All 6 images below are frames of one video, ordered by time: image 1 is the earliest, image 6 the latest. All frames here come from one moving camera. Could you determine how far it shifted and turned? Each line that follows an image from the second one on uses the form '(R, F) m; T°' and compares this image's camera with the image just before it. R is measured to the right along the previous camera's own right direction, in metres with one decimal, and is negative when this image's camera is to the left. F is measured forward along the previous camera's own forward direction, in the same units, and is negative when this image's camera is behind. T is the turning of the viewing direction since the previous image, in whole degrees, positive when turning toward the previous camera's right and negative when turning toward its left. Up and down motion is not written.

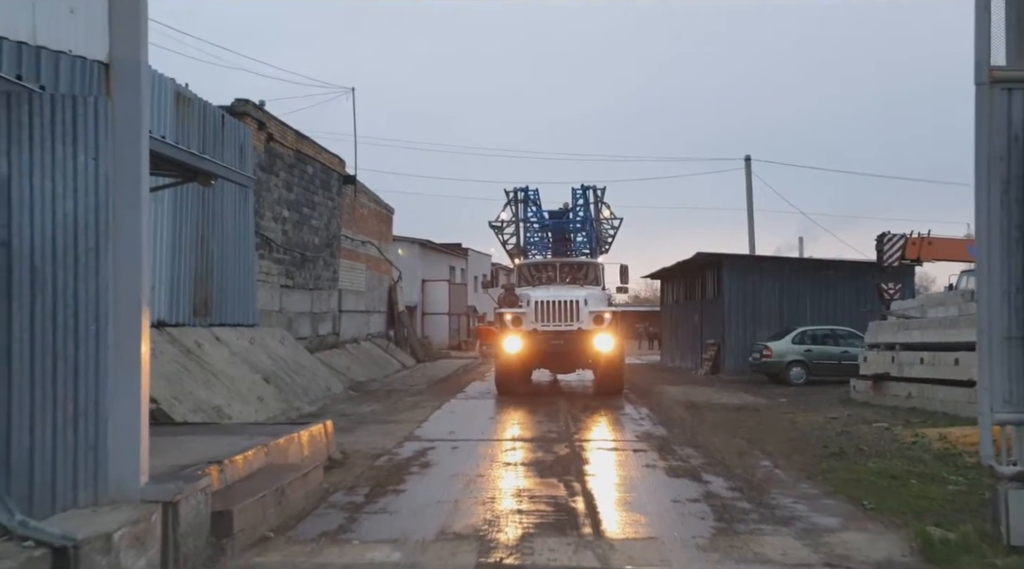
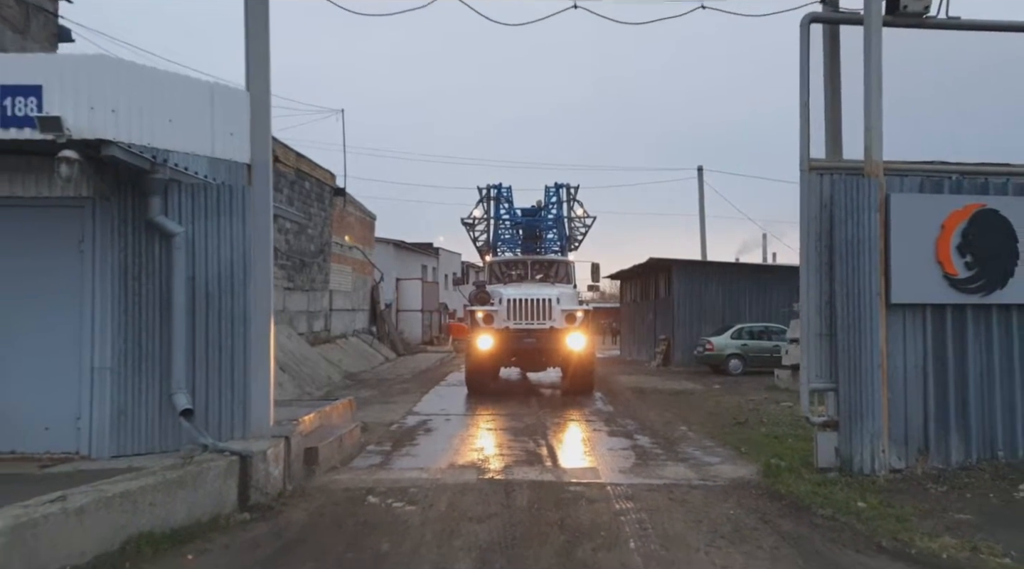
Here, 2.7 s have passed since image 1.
(-0.2, -2.8) m; +2°
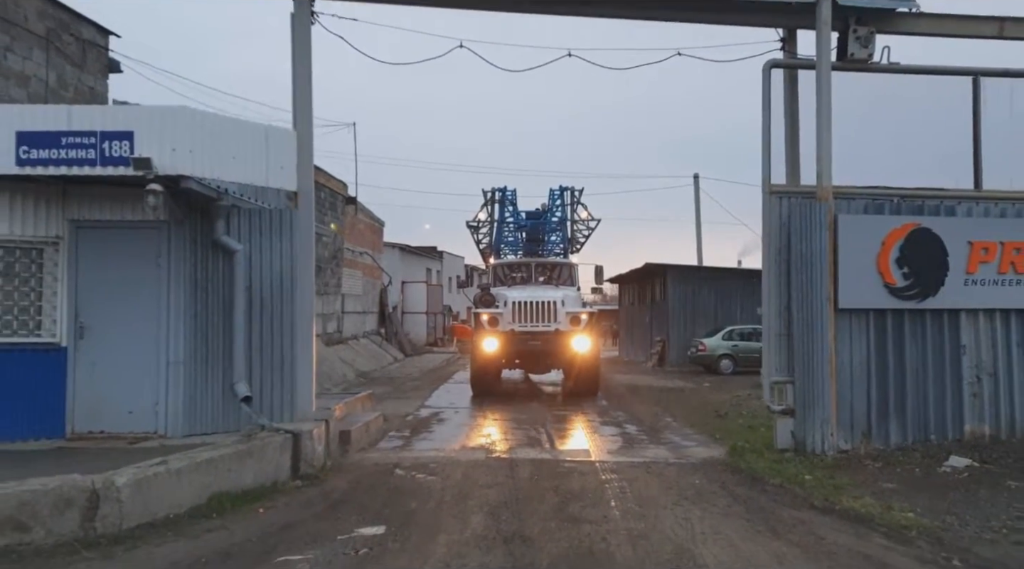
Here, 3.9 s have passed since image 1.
(0.0, -1.4) m; 0°
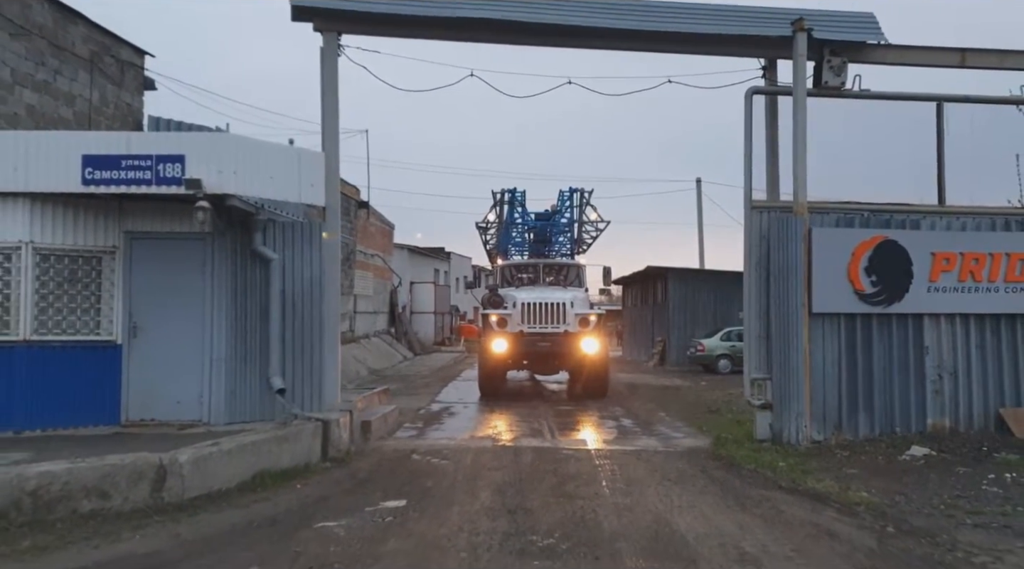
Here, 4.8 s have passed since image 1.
(0.0, -1.0) m; 0°
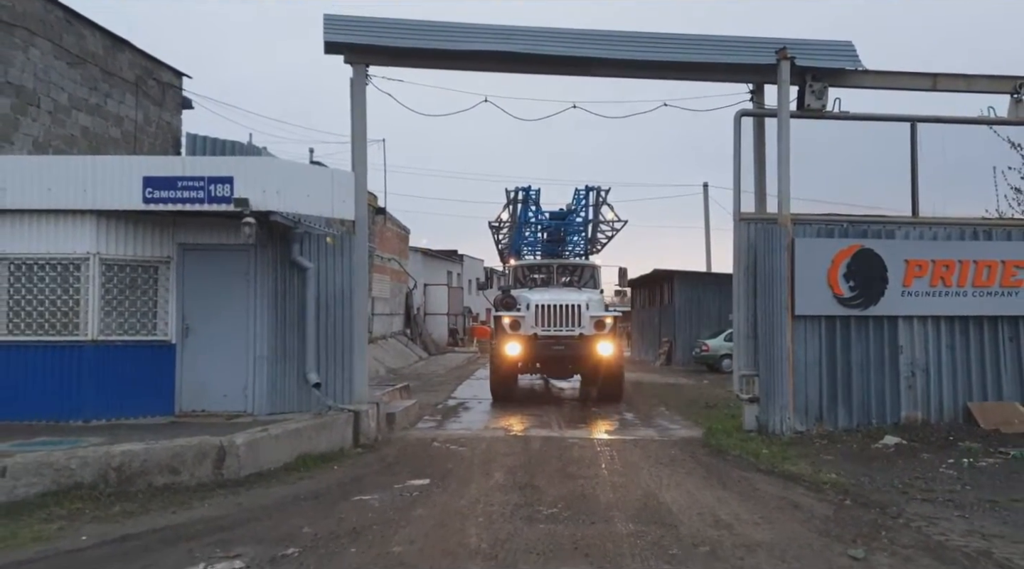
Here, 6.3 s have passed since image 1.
(0.0, -1.1) m; -1°
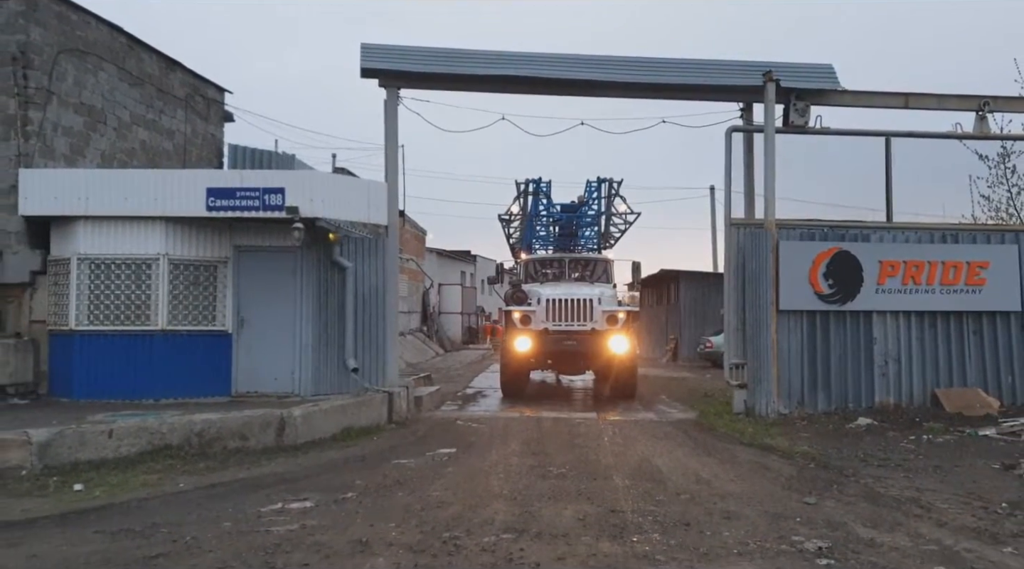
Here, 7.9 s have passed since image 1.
(0.0, -1.4) m; -1°
